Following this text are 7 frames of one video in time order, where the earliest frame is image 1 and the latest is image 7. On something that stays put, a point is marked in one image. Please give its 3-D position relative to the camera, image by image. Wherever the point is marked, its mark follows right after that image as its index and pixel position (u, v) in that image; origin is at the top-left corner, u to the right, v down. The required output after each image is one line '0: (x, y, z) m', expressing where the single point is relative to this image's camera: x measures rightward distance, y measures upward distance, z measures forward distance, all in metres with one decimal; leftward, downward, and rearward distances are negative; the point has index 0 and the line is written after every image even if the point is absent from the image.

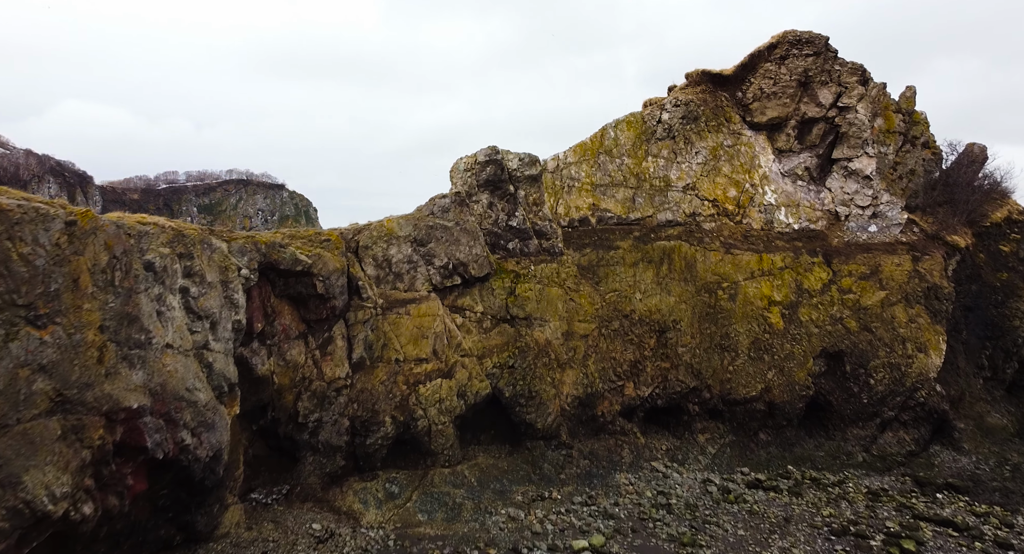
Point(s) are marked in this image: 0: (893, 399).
0: (+13.7, -4.4, +19.7) m
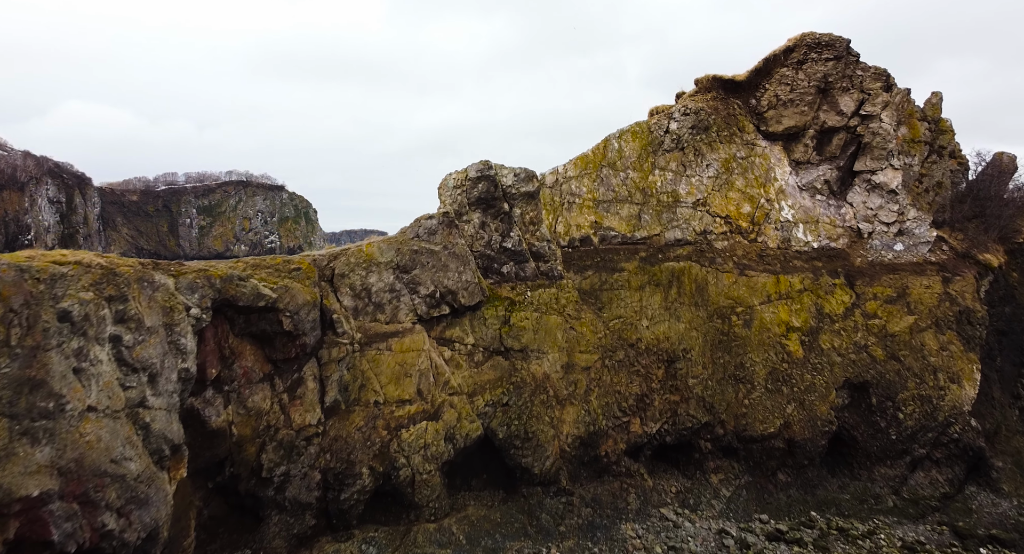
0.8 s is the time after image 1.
0: (+13.5, -5.2, +18.0) m
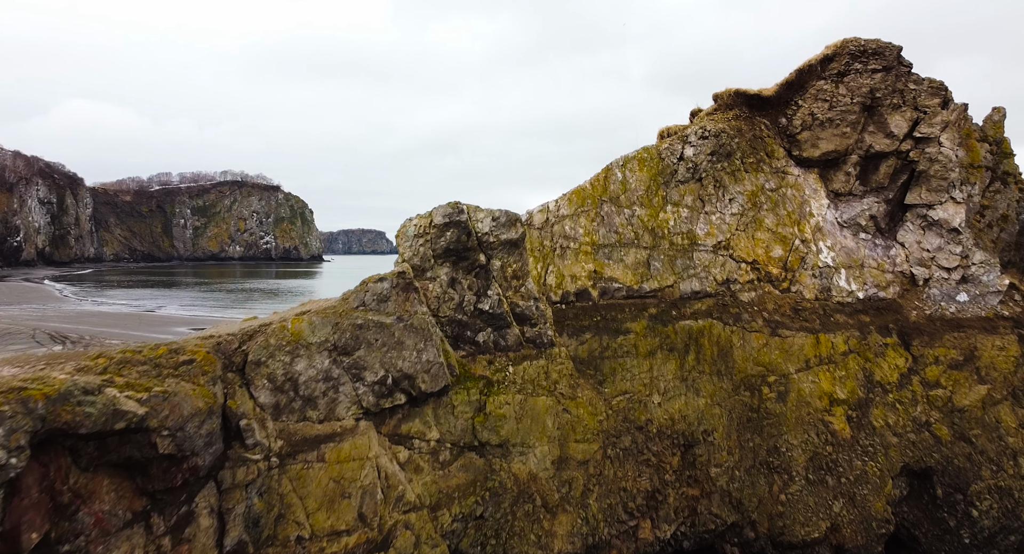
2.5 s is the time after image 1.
0: (+12.9, -6.9, +14.4) m
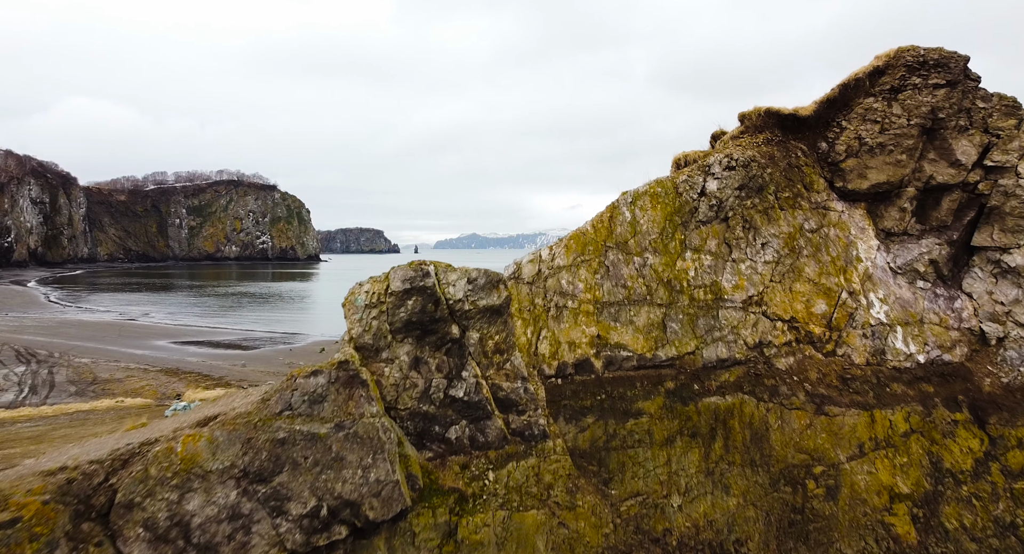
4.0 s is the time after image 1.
0: (+12.6, -8.4, +11.4) m
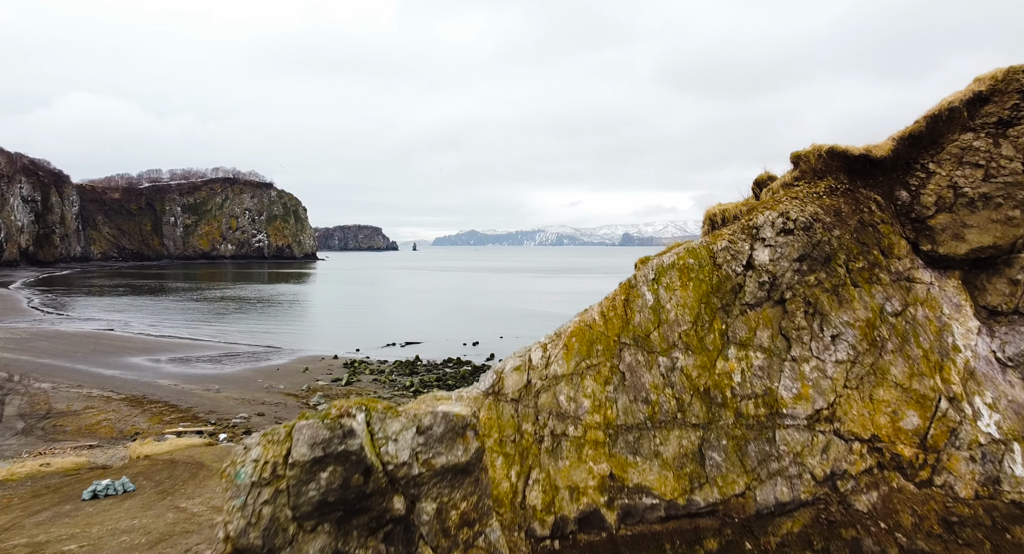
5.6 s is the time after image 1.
0: (+12.2, -10.2, +7.9) m
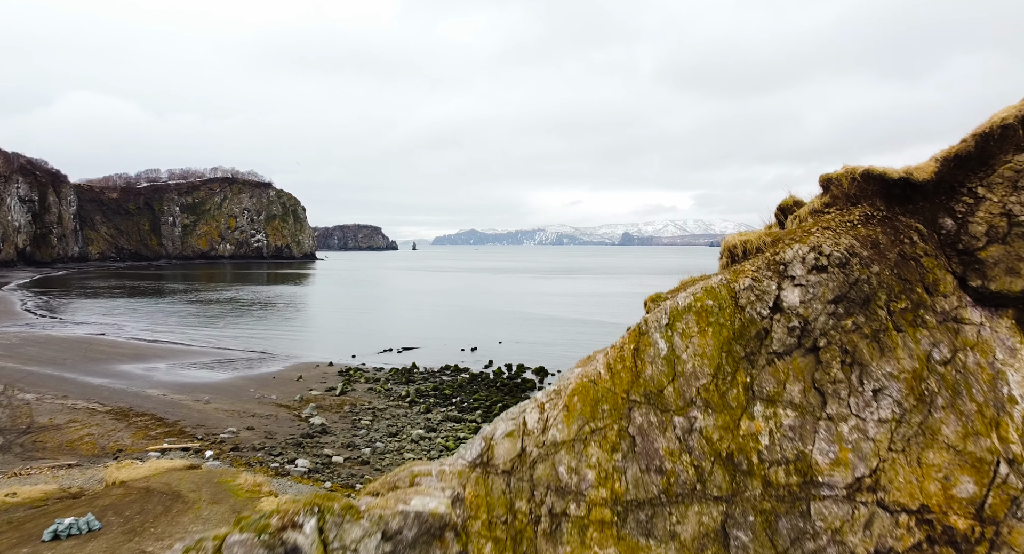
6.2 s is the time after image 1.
0: (+12.1, -10.9, +6.6) m
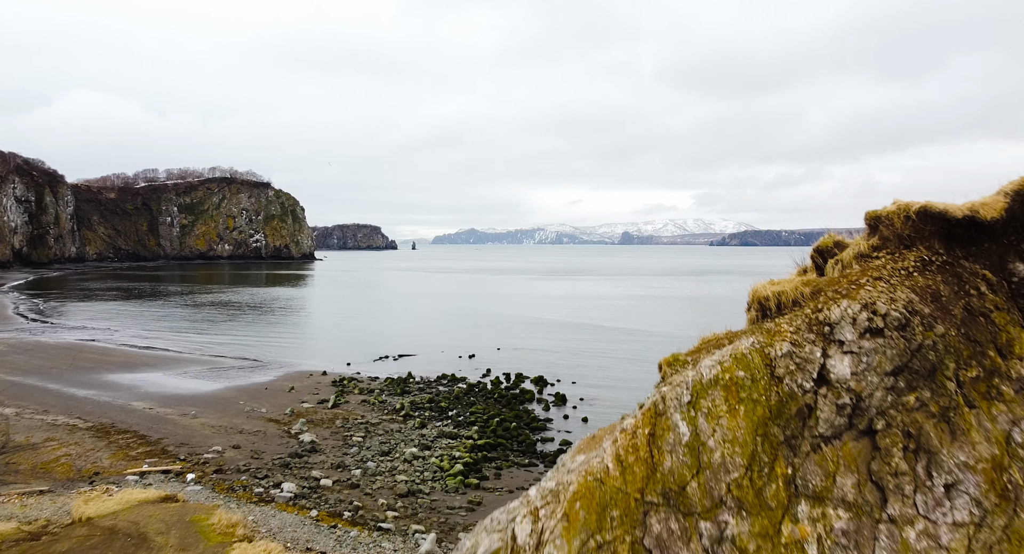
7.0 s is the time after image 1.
0: (+12.0, -11.8, +5.0) m
